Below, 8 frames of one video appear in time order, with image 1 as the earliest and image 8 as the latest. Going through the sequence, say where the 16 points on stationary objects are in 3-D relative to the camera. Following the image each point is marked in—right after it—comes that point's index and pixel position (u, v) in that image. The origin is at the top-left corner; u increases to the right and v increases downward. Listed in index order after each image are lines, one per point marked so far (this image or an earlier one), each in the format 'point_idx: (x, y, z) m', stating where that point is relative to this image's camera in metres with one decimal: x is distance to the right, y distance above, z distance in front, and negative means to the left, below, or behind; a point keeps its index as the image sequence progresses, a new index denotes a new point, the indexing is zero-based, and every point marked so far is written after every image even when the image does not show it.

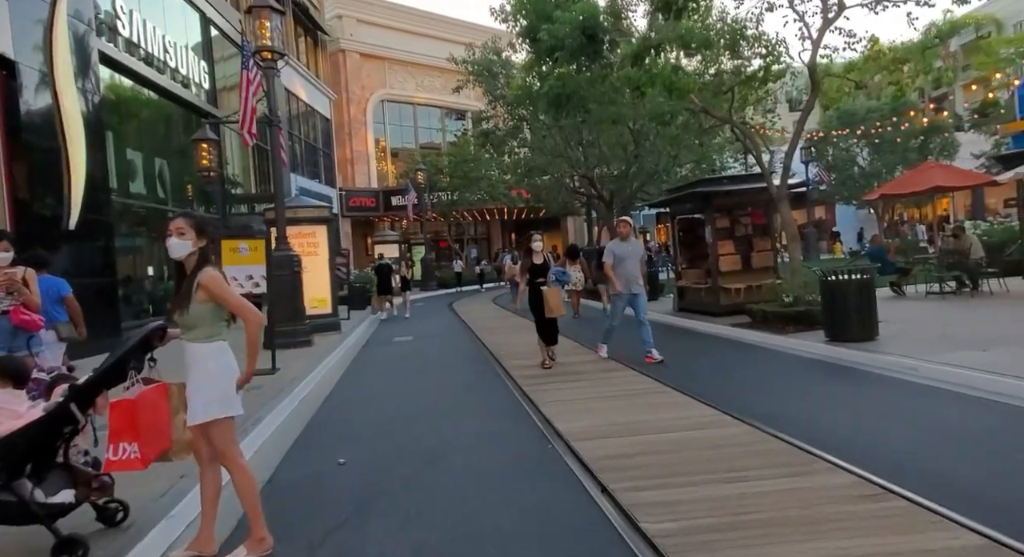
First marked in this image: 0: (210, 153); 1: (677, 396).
0: (-5.9, +2.5, +13.7) m
1: (+1.7, -1.2, +7.1) m
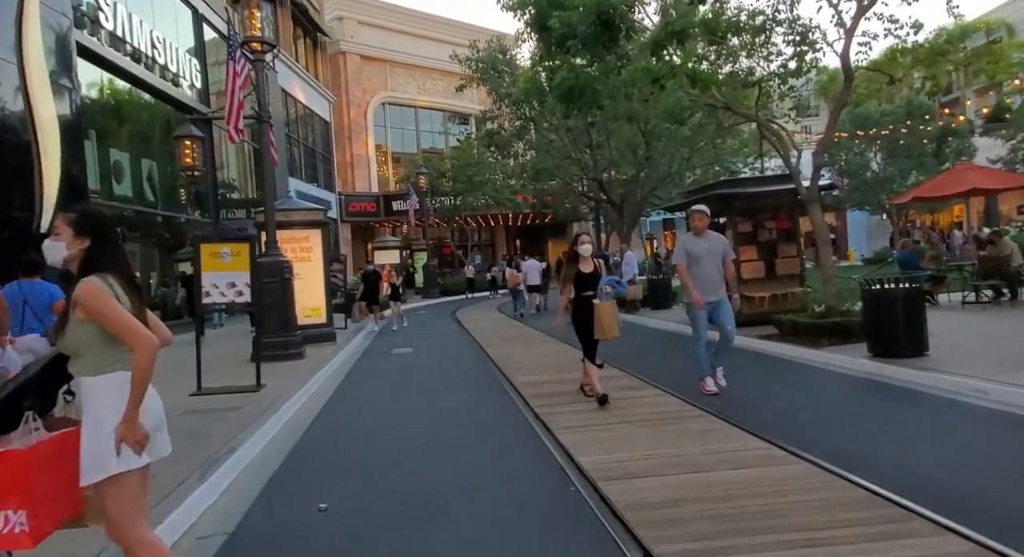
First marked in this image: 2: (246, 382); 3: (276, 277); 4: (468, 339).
0: (-5.8, +2.3, +12.8) m
1: (+1.8, -1.3, +6.2) m
2: (-3.8, -1.5, +10.1) m
3: (-4.2, 0.0, +12.6) m
4: (-1.1, -1.5, +17.1) m
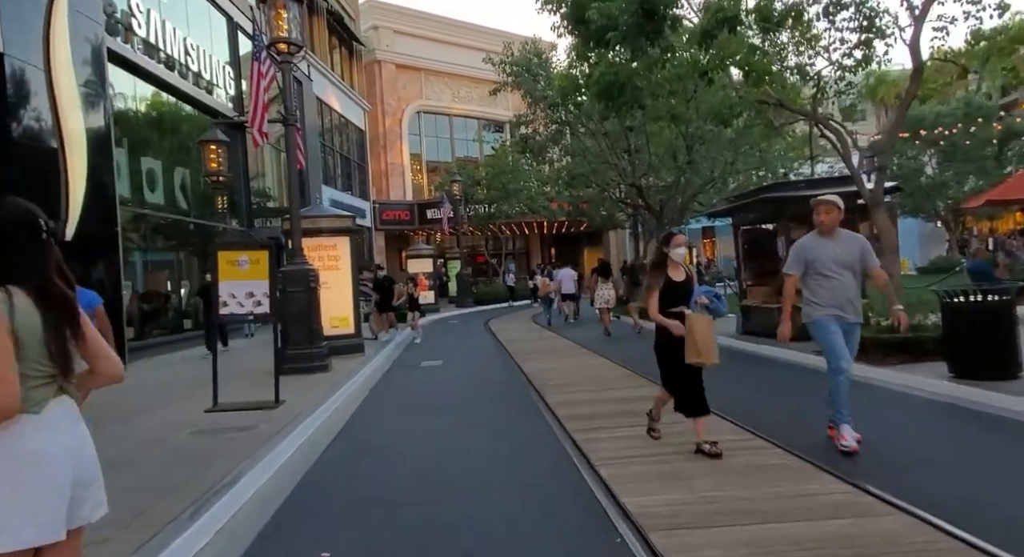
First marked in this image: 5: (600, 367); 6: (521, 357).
0: (-5.2, +2.2, +12.4) m
1: (+2.1, -1.4, +5.3) m
2: (-3.3, -1.6, +9.6) m
3: (-3.6, -0.1, +12.1) m
4: (-0.2, -1.7, +16.5) m
5: (+1.5, -1.5, +11.6) m
6: (+0.2, -1.6, +14.5) m
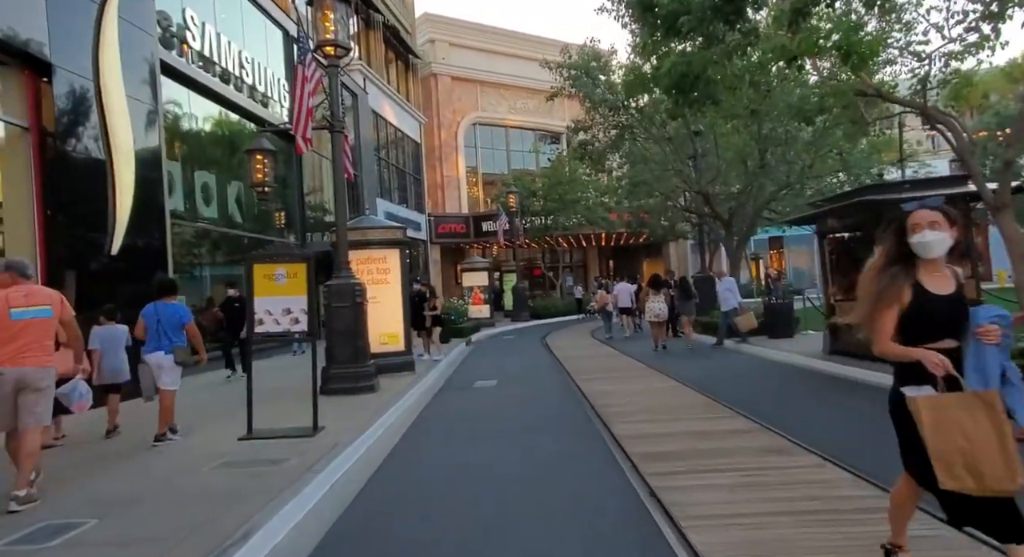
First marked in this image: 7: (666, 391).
0: (-4.2, +1.9, +11.9) m
1: (+2.5, -1.5, +4.2) m
2: (-2.6, -1.8, +8.8) m
3: (-2.7, -0.4, +11.4) m
4: (+1.1, -2.0, +15.5) m
5: (+2.4, -1.7, +10.5) m
6: (+1.3, -1.9, +13.4) m
7: (+2.3, -1.7, +10.5) m
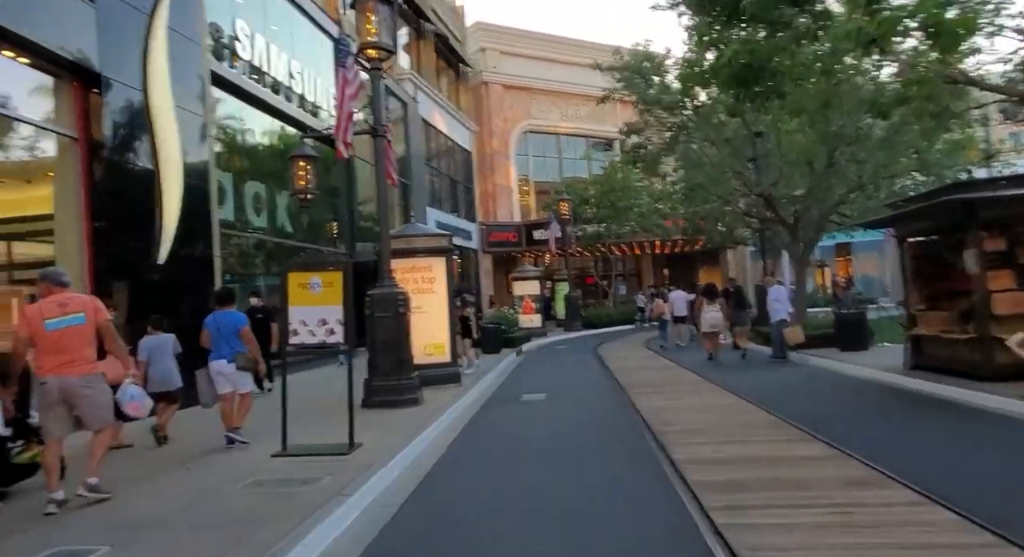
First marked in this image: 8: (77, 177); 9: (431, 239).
0: (-3.4, +1.8, +11.7) m
1: (+2.7, -1.5, +3.4) m
2: (-2.0, -1.9, +8.4) m
3: (-1.9, -0.5, +11.0) m
4: (+2.1, -2.2, +14.7) m
5: (+3.1, -1.8, +9.7) m
6: (+2.3, -2.0, +12.7) m
7: (+3.0, -1.8, +9.7) m
8: (-7.0, +1.6, +11.2) m
9: (-1.6, +0.8, +13.6) m
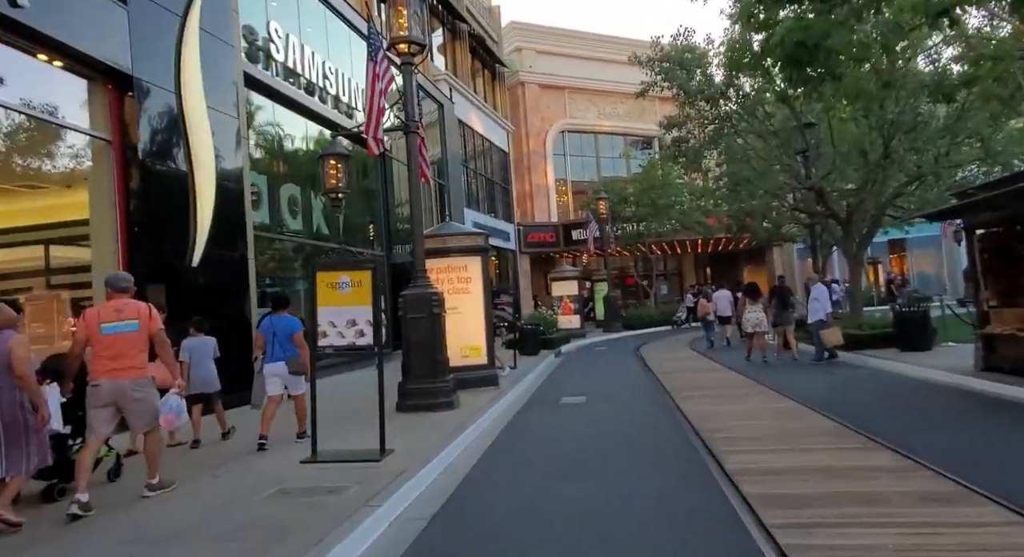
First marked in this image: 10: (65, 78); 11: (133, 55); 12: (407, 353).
0: (-2.8, +1.8, +11.4) m
1: (+2.8, -1.4, +2.9) m
2: (-1.6, -1.9, +8.1) m
3: (-1.3, -0.5, +10.7) m
4: (+2.9, -2.1, +14.2) m
5: (+3.6, -1.7, +9.1) m
6: (+2.9, -2.0, +12.2) m
7: (+3.5, -1.7, +9.1) m
8: (-6.4, +1.6, +11.2) m
9: (-0.9, +0.8, +13.2) m
10: (-6.6, +3.0, +10.4) m
11: (-6.1, +3.6, +11.3) m
12: (-1.6, -1.1, +10.7) m
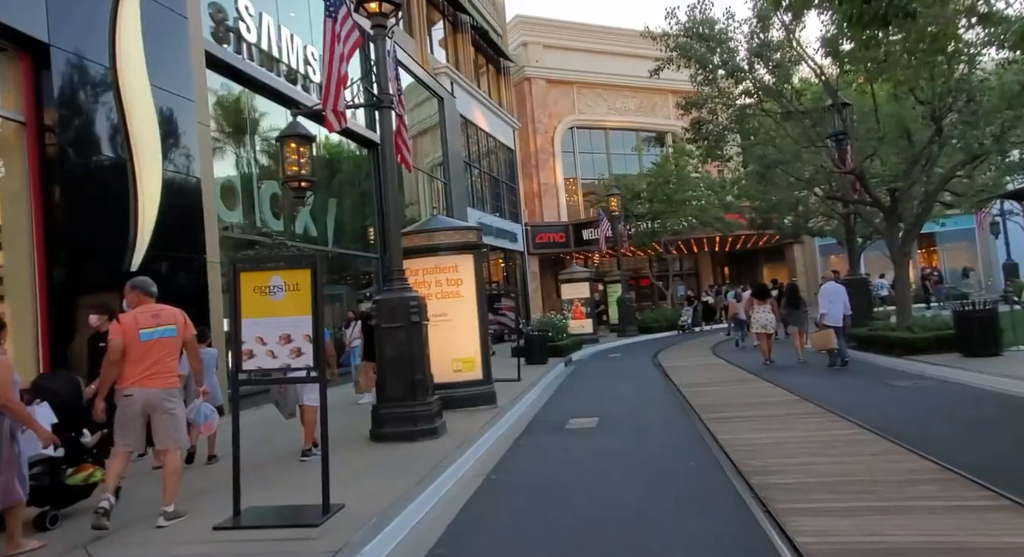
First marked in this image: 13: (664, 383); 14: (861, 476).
0: (-2.9, +1.7, +9.7) m
1: (+2.6, -1.4, +1.0) m
2: (-1.7, -1.9, +6.3) m
3: (-1.4, -0.5, +8.9) m
4: (+2.9, -2.1, +12.3) m
5: (+3.5, -1.7, +7.2) m
6: (+2.9, -2.0, +10.3) m
7: (+3.5, -1.7, +7.2) m
8: (-6.5, +1.5, +9.5) m
9: (-0.9, +0.7, +11.5) m
10: (-6.8, +2.9, +8.7) m
11: (-6.3, +3.5, +9.6) m
12: (-1.7, -1.2, +8.9) m
13: (+3.3, -2.2, +15.0) m
14: (+2.9, -1.6, +6.0) m
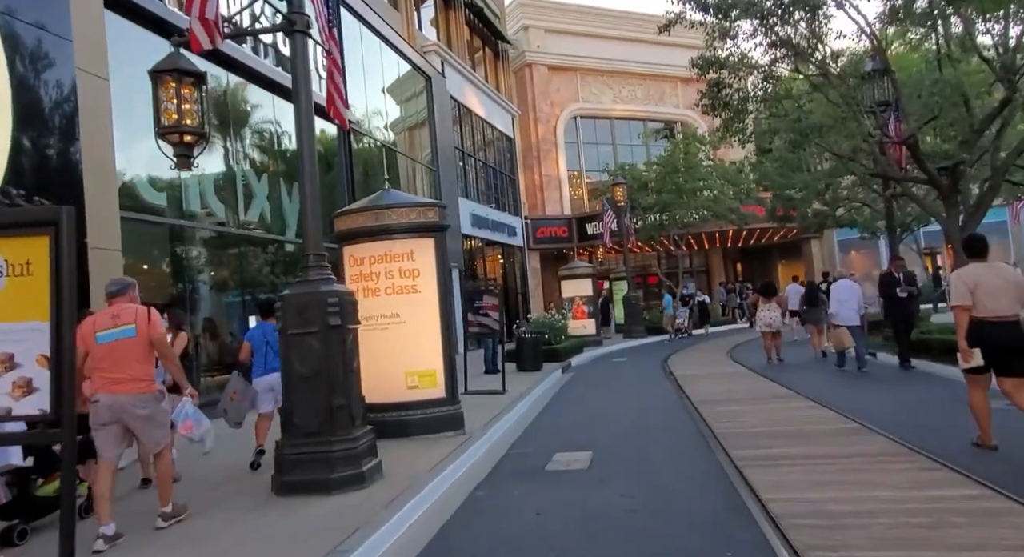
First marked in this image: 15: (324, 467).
0: (-3.3, +1.8, +7.2) m
1: (+2.1, -1.2, -1.5) m
2: (-2.1, -1.8, +3.8) m
3: (-1.8, -0.4, +6.4) m
4: (+2.6, -2.0, +9.8) m
5: (+3.1, -1.6, +4.7) m
6: (+2.5, -1.8, +7.7) m
7: (+3.0, -1.6, +4.7) m
8: (-6.9, +1.6, +7.0) m
9: (-1.3, +0.8, +9.0) m
10: (-7.2, +3.0, +6.3) m
11: (-6.6, +3.6, +7.2) m
12: (-2.1, -1.1, +6.4) m
13: (+2.9, -2.1, +12.5) m
14: (+2.5, -1.5, +3.4) m
15: (-1.7, -1.7, +6.4) m
